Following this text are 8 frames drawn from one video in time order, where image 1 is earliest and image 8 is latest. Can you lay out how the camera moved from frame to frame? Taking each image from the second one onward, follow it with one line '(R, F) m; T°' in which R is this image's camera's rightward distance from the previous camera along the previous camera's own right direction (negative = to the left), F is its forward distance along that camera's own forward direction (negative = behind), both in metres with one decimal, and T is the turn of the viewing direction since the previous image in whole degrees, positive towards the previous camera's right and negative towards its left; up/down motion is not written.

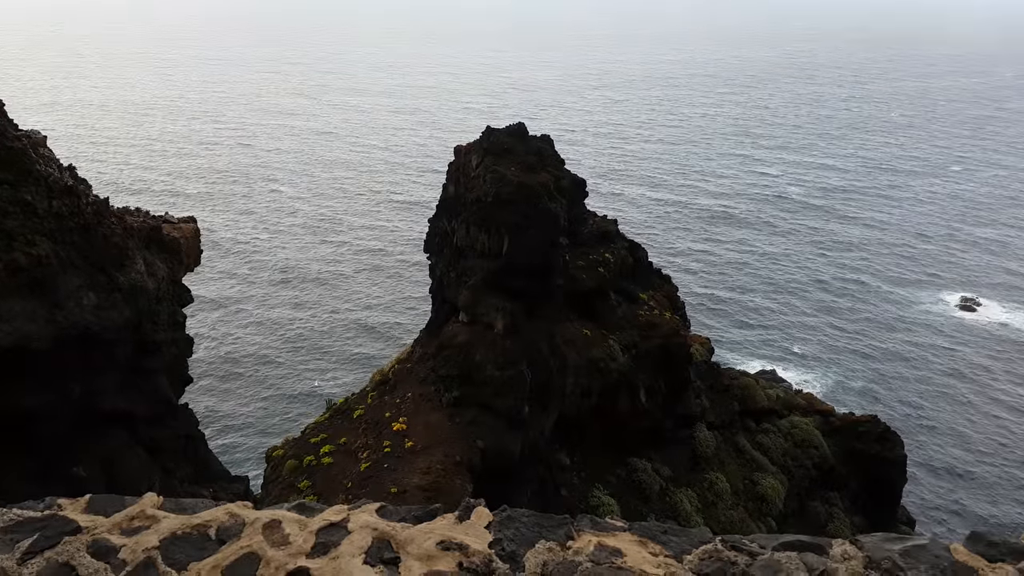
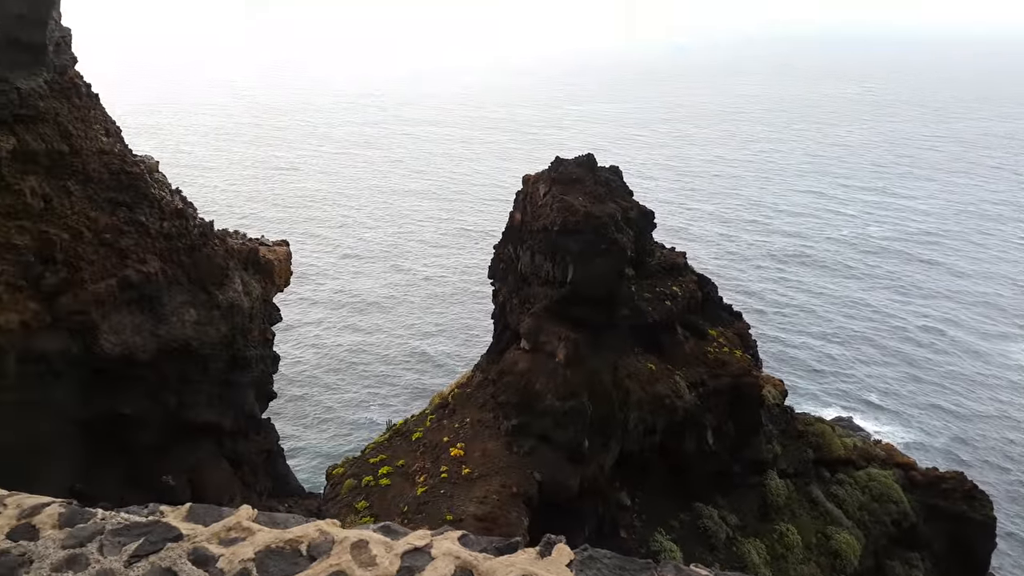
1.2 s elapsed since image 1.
(-0.2, -0.1) m; -5°
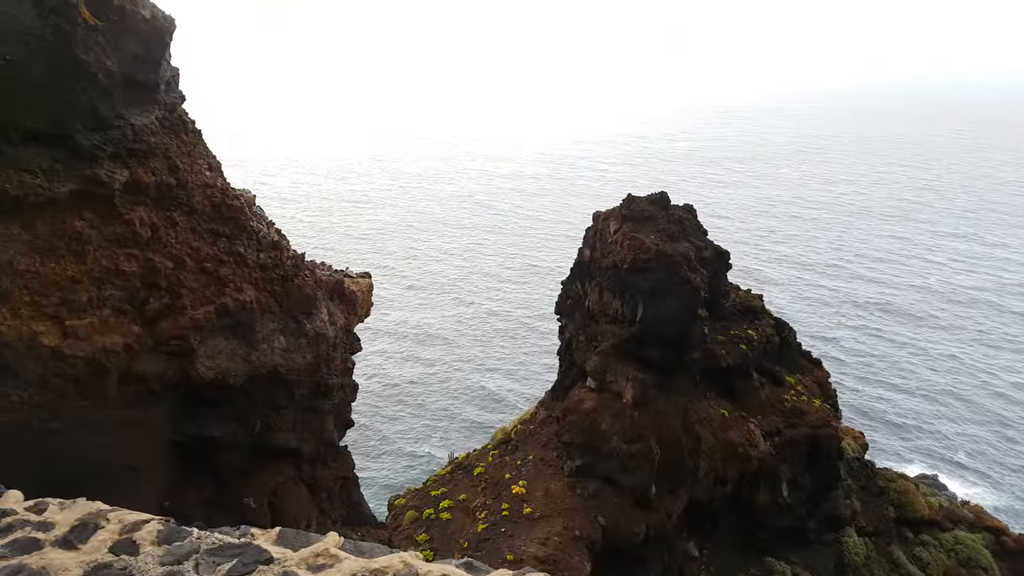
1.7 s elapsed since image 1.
(-0.2, -0.1) m; -5°
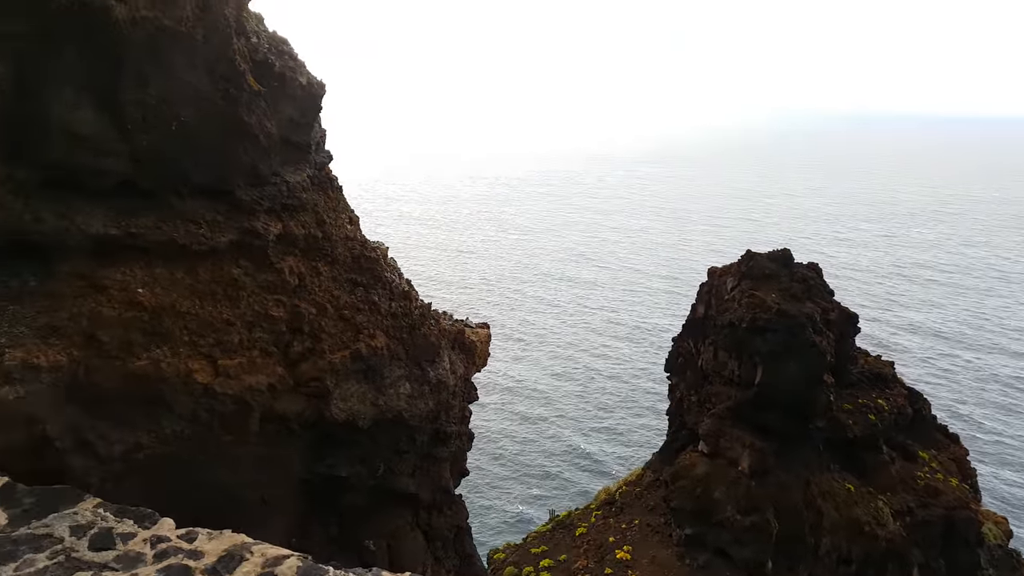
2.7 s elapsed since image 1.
(-0.3, -0.1) m; -8°
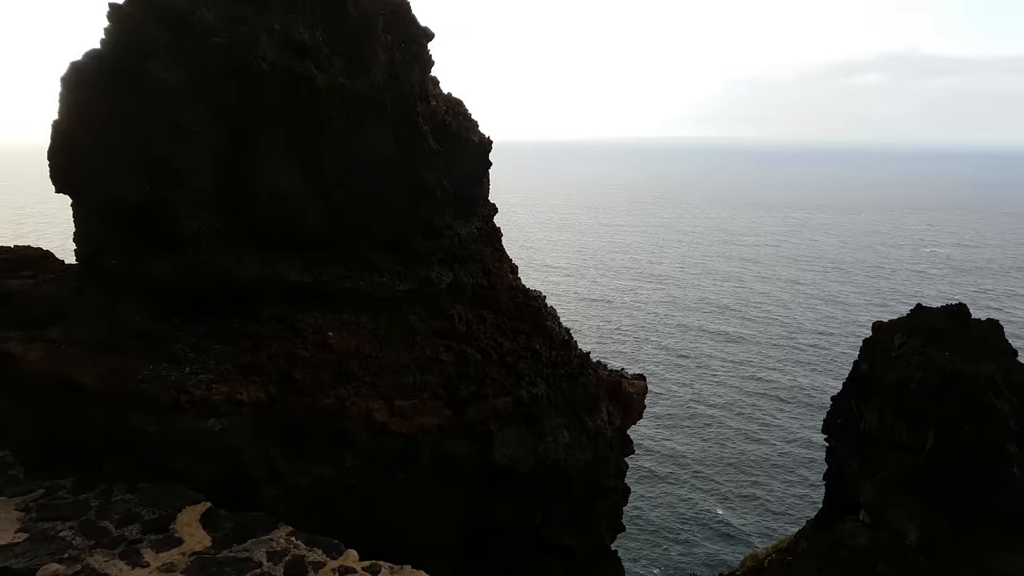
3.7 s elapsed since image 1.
(-0.5, -0.2) m; -10°
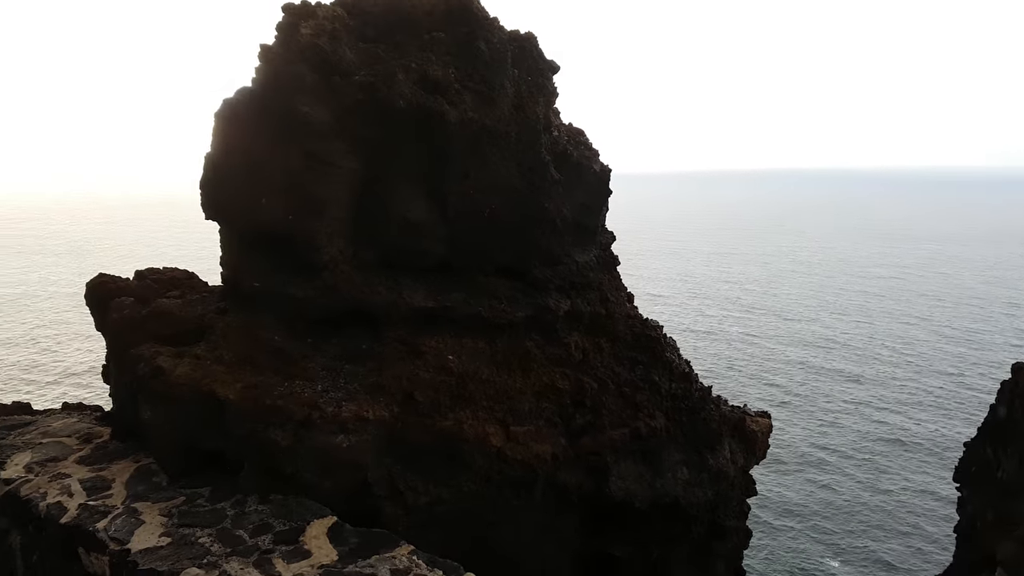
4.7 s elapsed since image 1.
(-0.4, -0.1) m; -7°
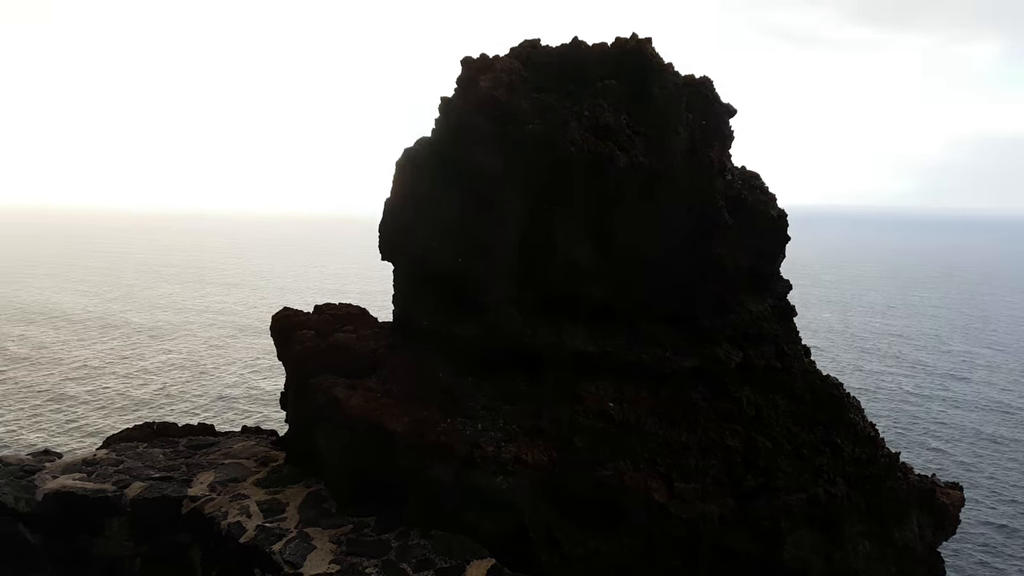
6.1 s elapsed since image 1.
(-0.5, 0.0) m; -11°
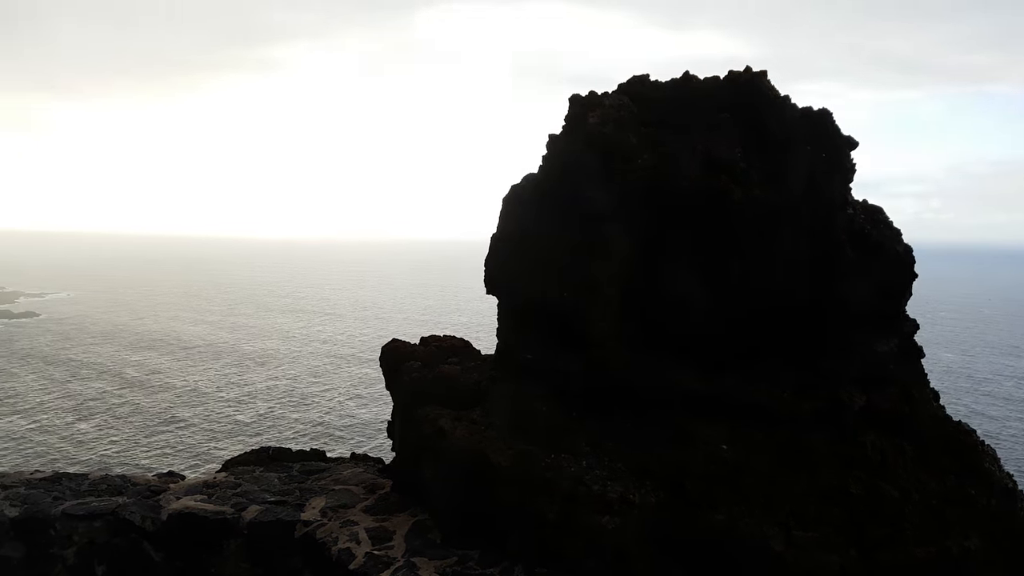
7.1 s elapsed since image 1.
(-0.3, 0.0) m; -7°
